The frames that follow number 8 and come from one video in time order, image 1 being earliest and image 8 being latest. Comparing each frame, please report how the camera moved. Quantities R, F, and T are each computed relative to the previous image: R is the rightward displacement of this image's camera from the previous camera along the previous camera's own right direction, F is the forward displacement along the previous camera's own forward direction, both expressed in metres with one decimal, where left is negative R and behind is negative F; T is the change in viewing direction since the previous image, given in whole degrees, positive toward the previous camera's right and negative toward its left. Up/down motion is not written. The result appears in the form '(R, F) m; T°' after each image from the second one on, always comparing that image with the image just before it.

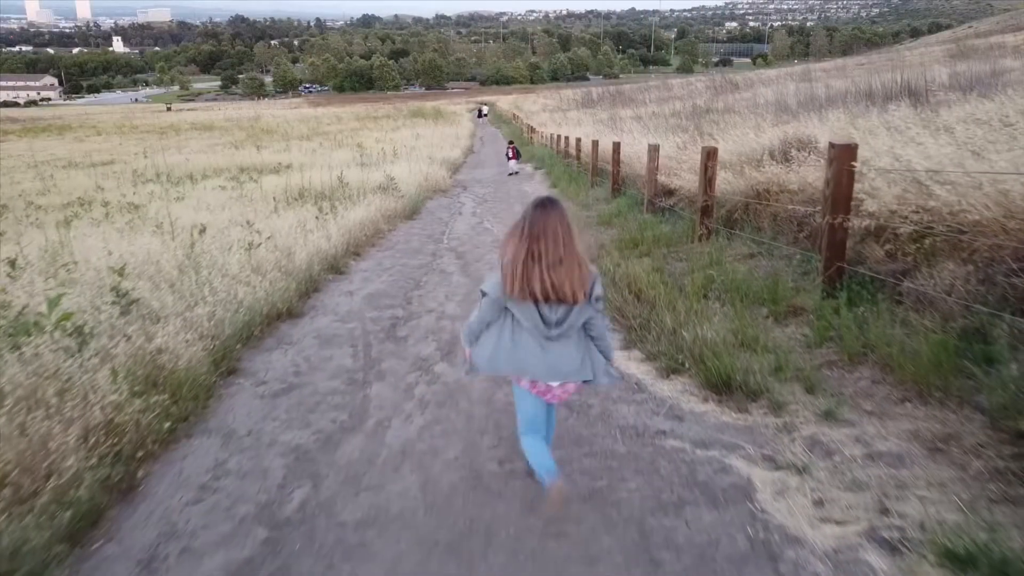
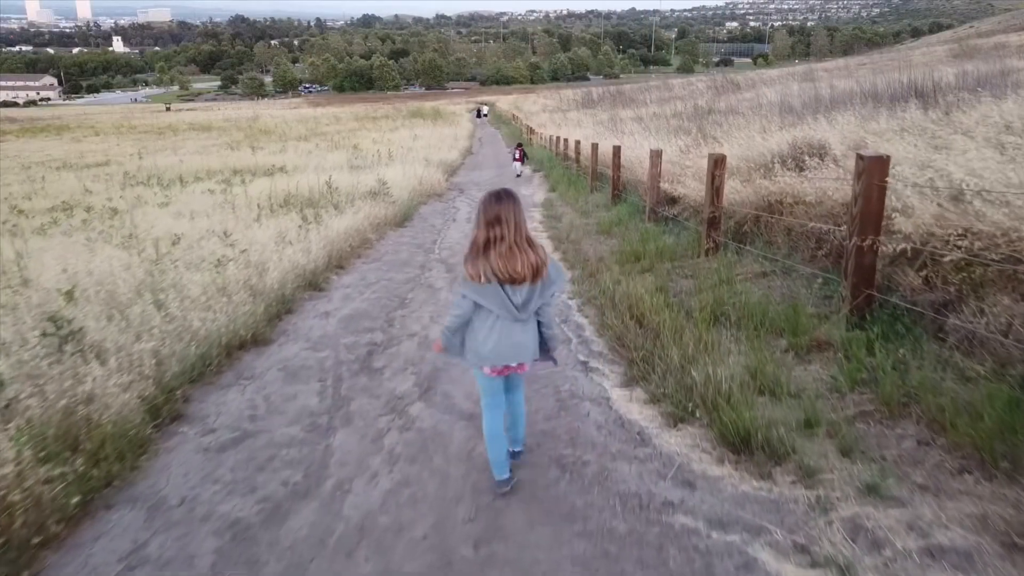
(+0.1, +0.6) m; 0°
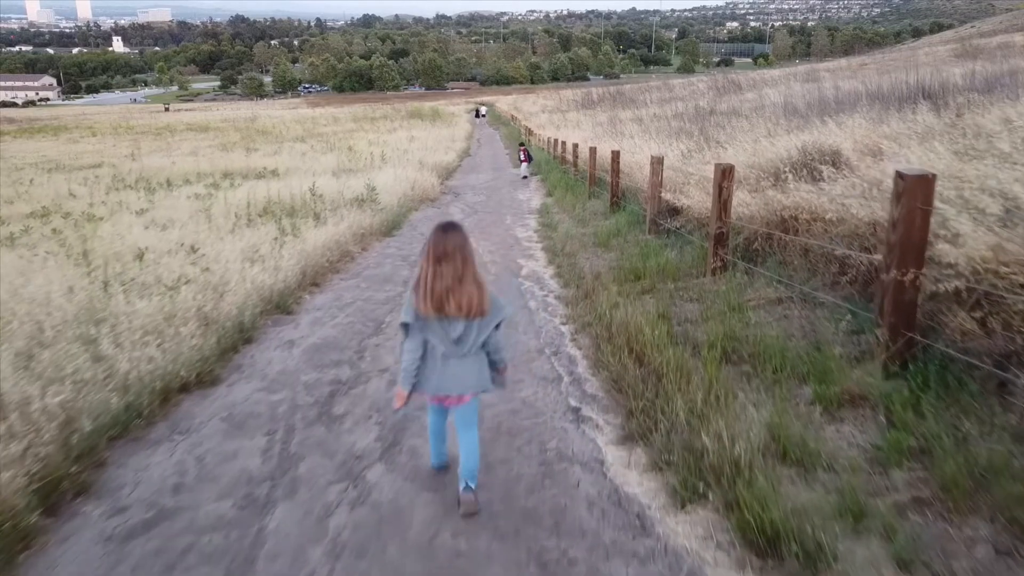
(+0.1, +0.7) m; 0°
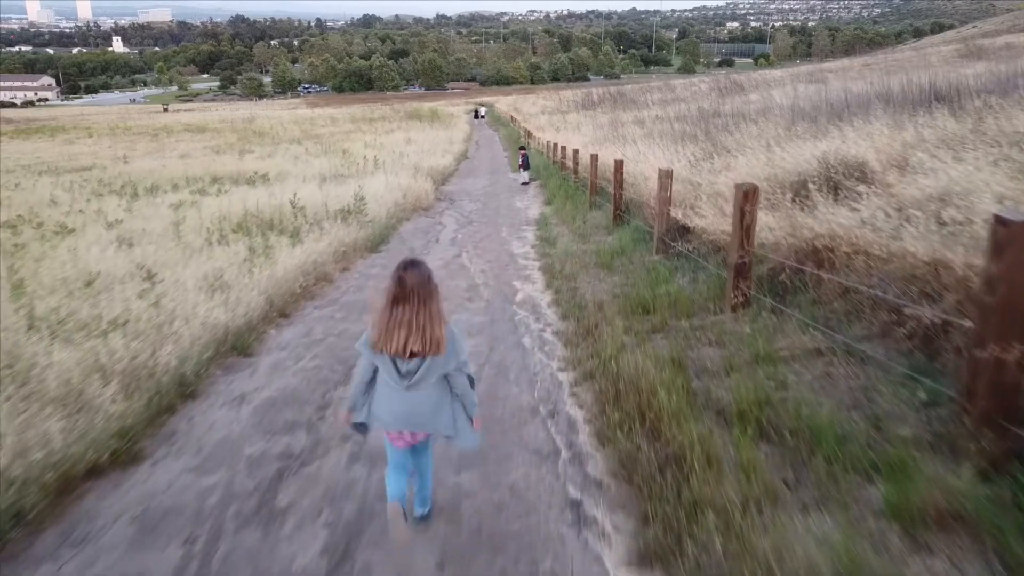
(+0.1, +1.0) m; 0°
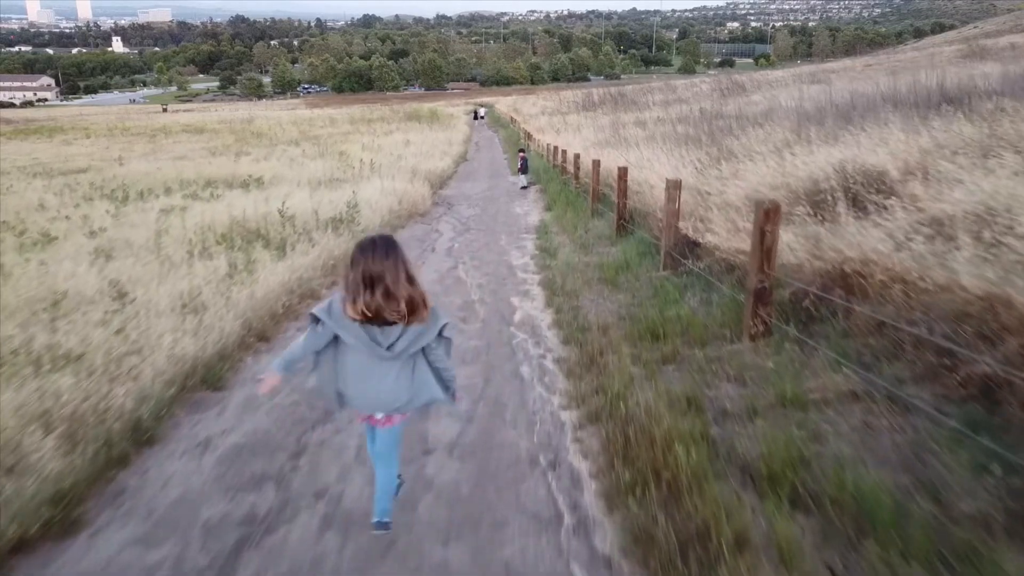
(0.0, +0.6) m; 0°
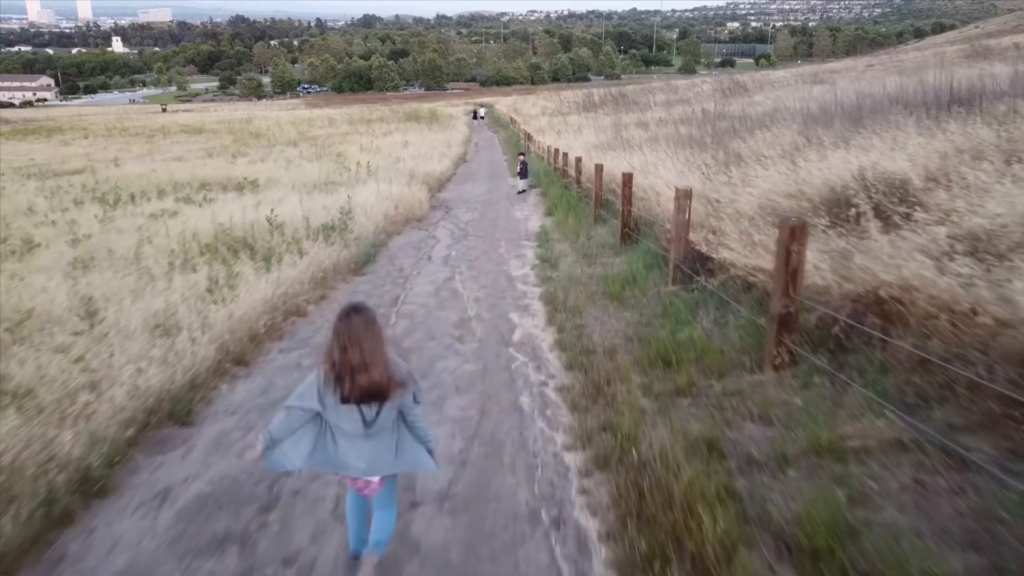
(0.0, +0.6) m; 0°
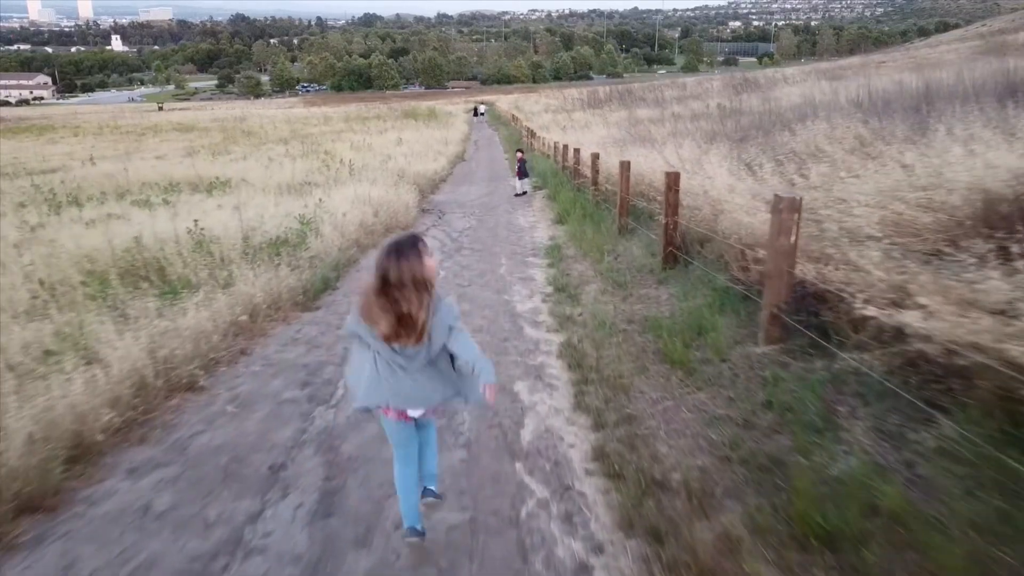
(-0.1, +3.0) m; 0°
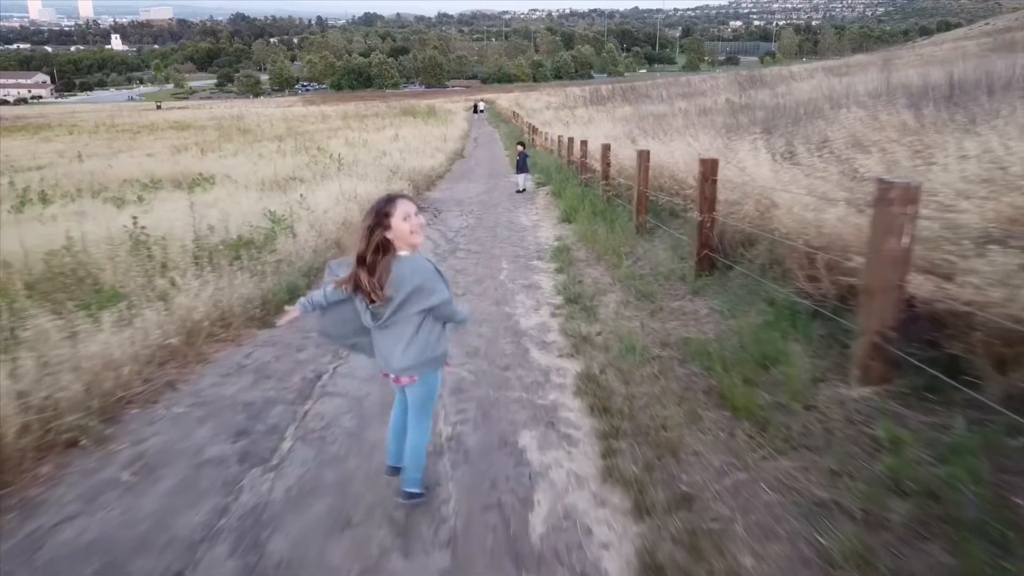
(0.0, +1.5) m; 0°
